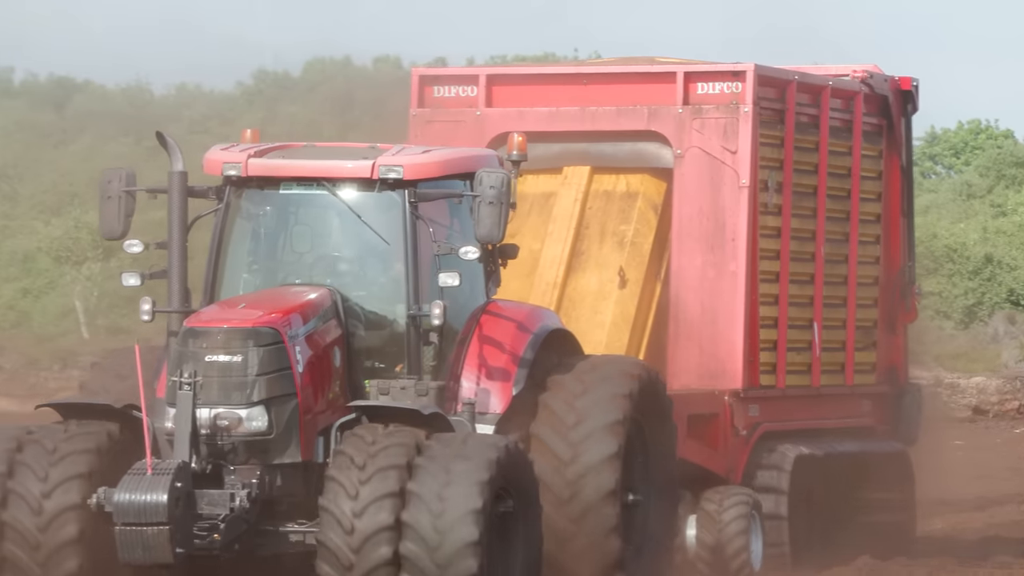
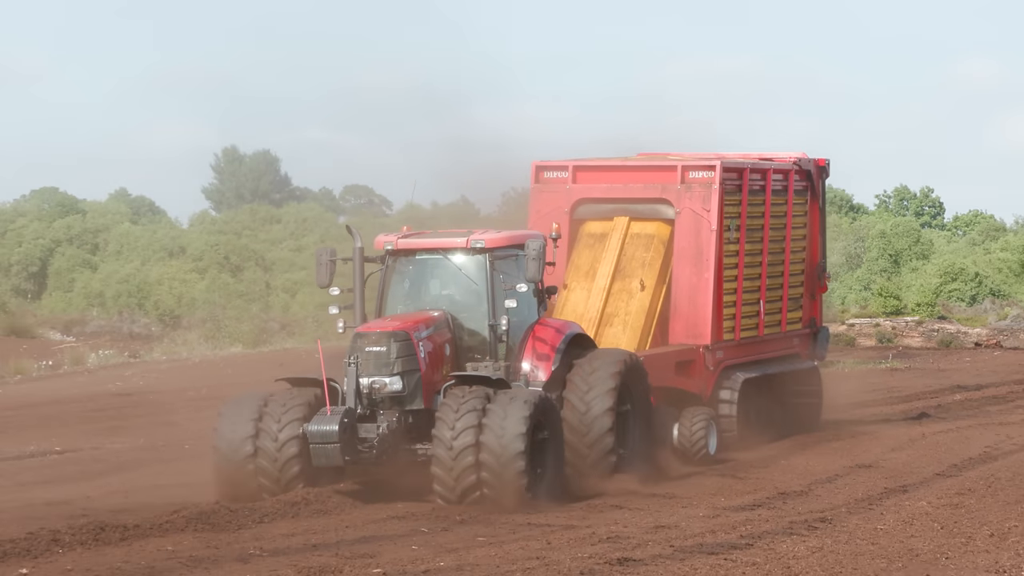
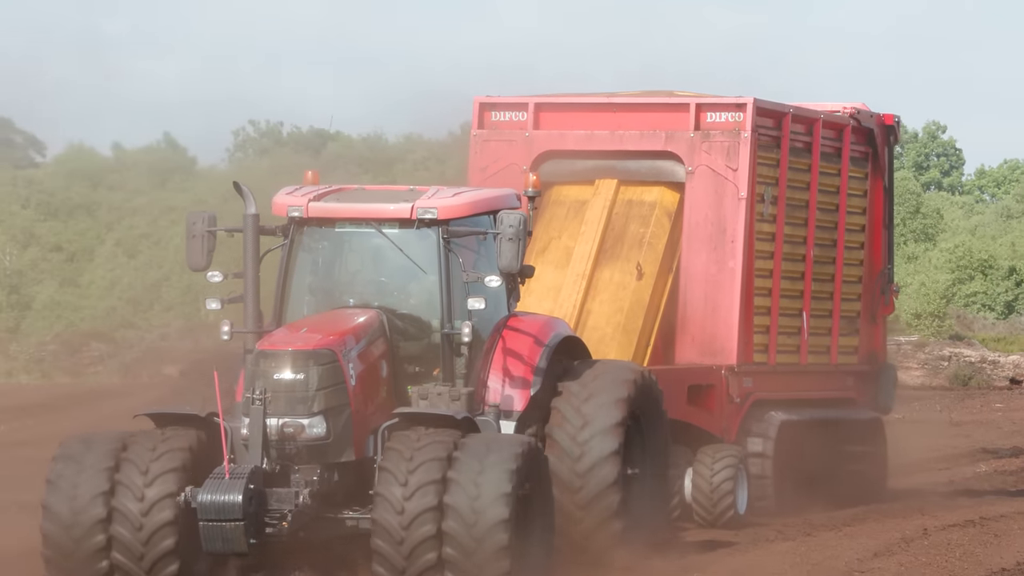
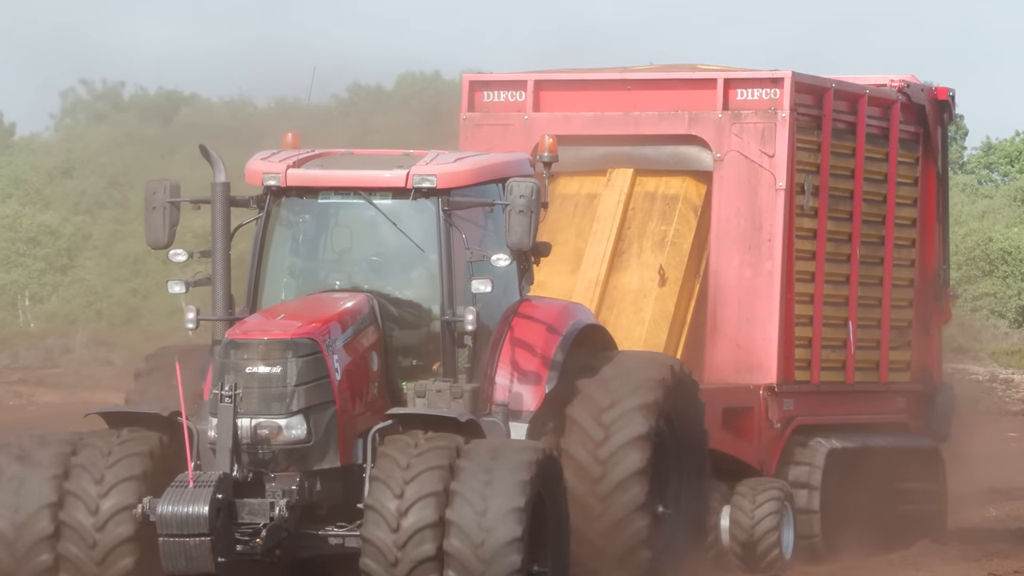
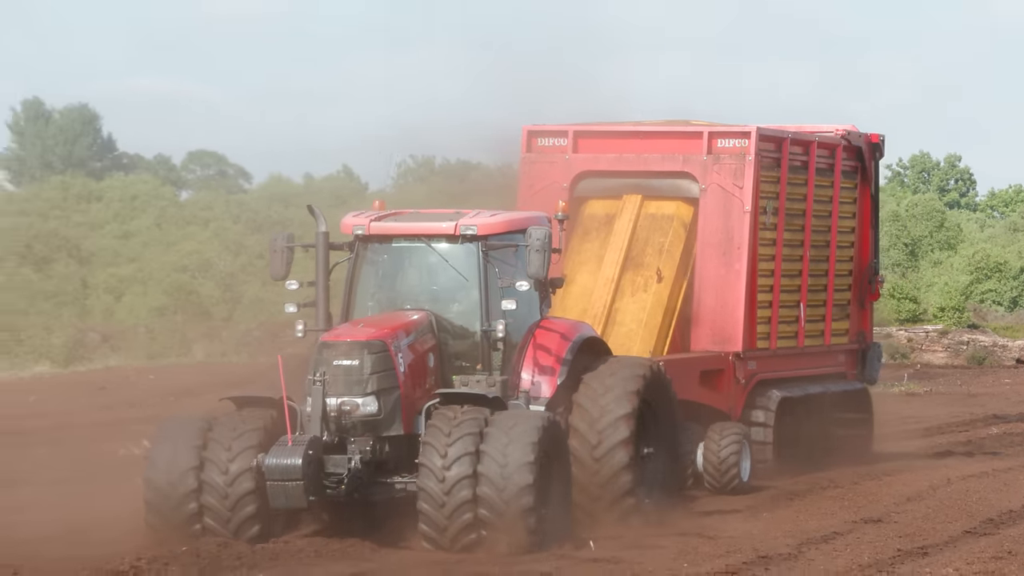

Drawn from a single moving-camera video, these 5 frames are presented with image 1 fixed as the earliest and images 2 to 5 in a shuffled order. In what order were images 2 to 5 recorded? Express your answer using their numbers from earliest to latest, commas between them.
4, 3, 5, 2
